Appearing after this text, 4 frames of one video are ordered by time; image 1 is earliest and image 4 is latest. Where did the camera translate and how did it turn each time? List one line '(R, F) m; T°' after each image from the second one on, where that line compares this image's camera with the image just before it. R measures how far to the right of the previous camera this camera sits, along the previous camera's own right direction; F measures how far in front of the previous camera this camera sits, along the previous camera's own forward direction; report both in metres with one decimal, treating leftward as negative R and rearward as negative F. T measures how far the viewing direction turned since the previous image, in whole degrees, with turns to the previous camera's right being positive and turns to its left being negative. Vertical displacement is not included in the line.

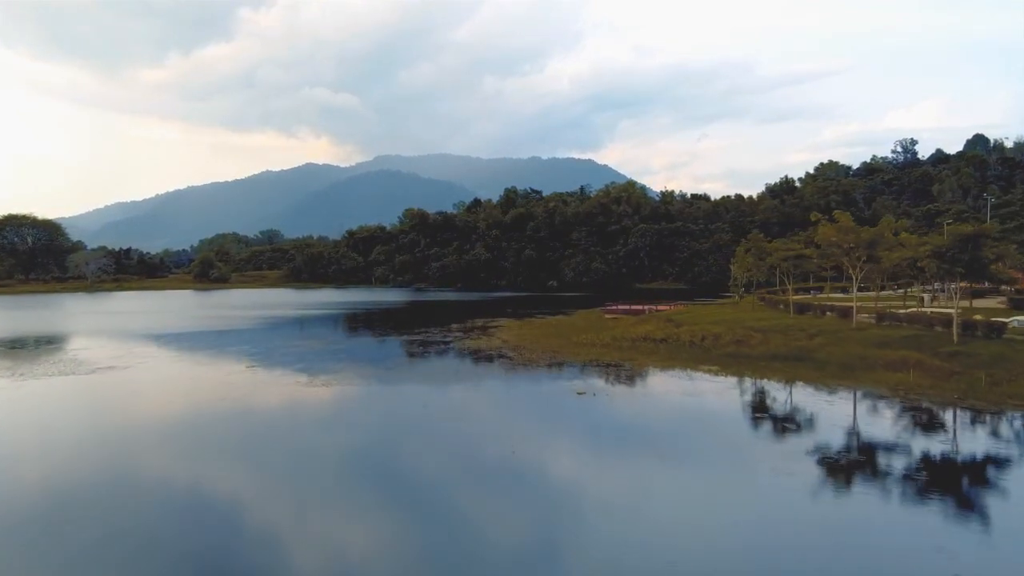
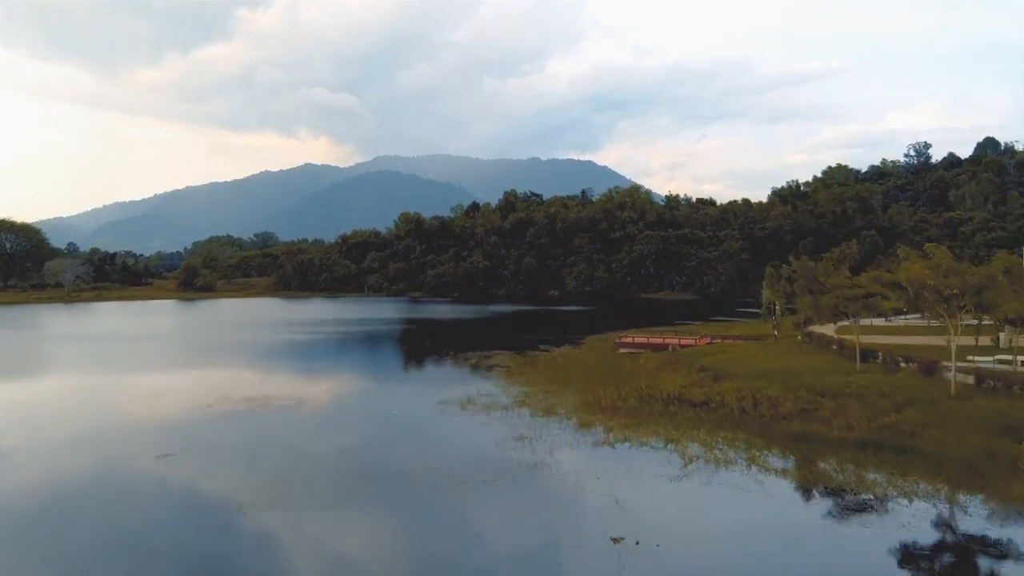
(-0.1, +4.9) m; 0°
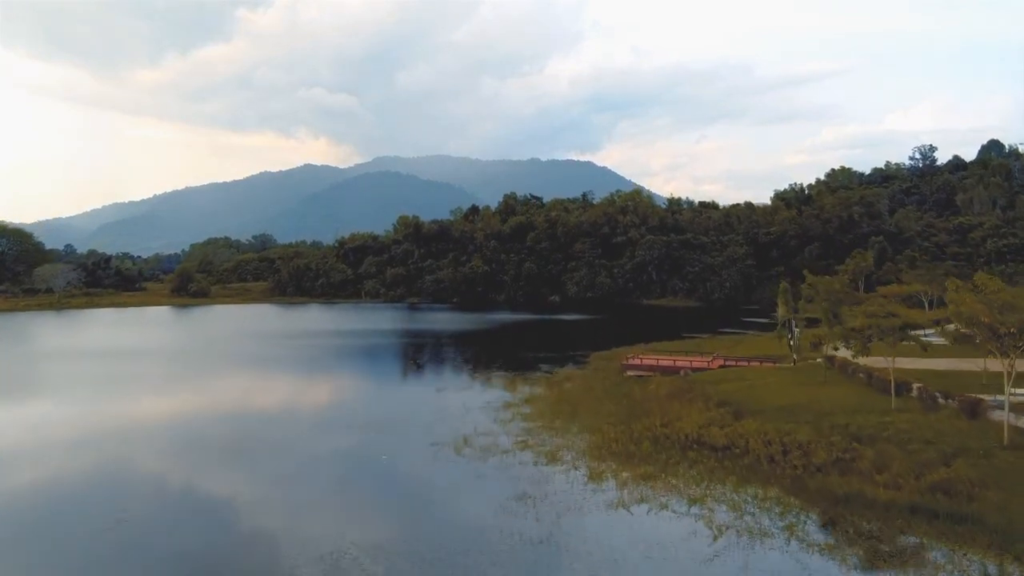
(0.0, +1.9) m; 0°
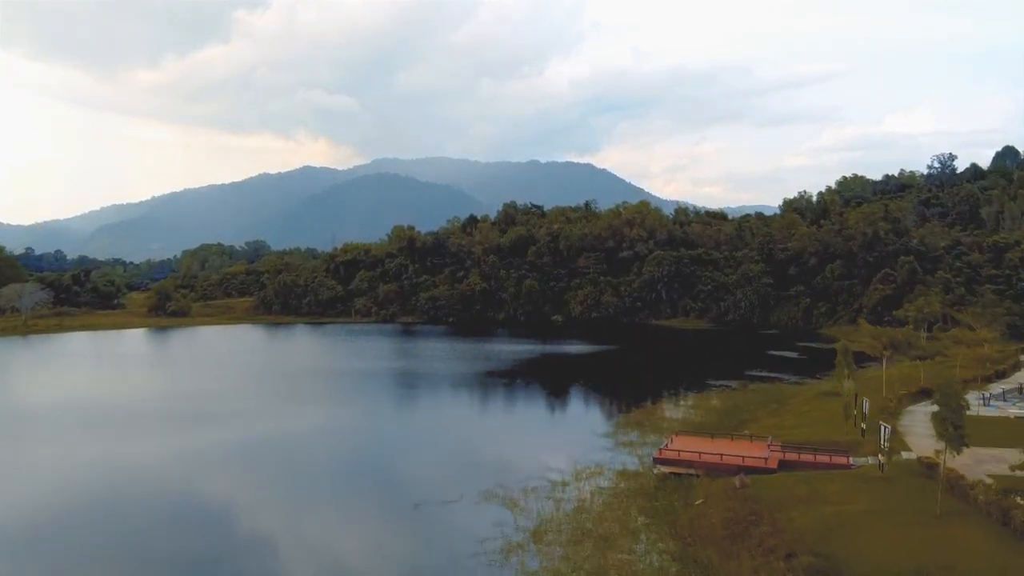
(-0.1, +6.3) m; 0°
